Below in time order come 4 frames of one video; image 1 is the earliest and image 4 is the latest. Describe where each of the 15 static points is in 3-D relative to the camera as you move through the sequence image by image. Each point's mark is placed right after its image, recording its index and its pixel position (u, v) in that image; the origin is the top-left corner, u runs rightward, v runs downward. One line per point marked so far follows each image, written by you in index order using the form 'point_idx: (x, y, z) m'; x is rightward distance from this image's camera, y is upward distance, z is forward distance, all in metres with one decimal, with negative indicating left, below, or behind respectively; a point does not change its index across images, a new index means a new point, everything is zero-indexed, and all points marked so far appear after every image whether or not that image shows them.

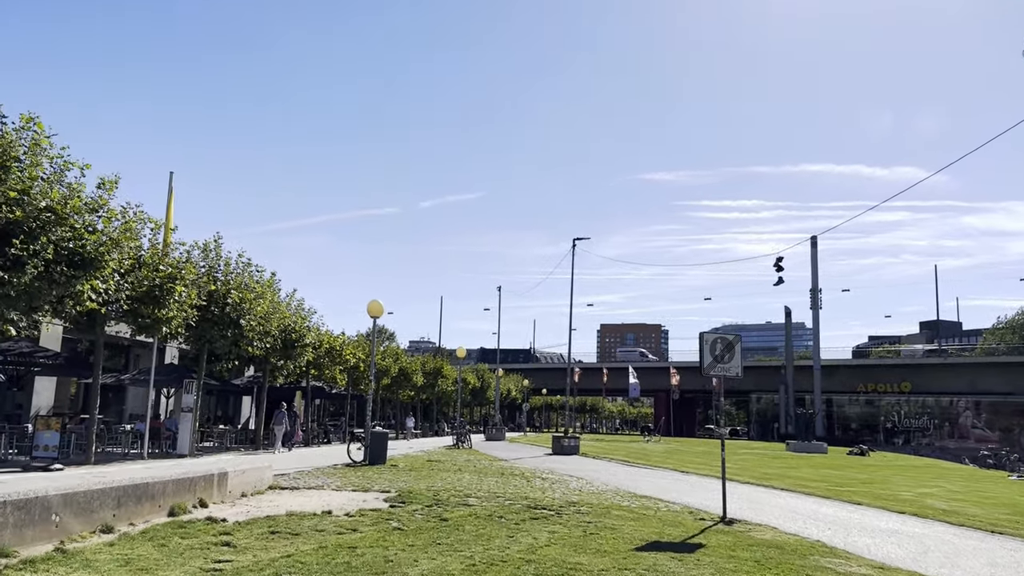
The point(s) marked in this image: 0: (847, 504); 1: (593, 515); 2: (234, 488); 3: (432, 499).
0: (+7.9, -5.1, +17.8) m
1: (+1.4, -3.8, +12.7) m
2: (-4.7, -3.4, +12.8) m
3: (-1.4, -3.7, +13.3) m
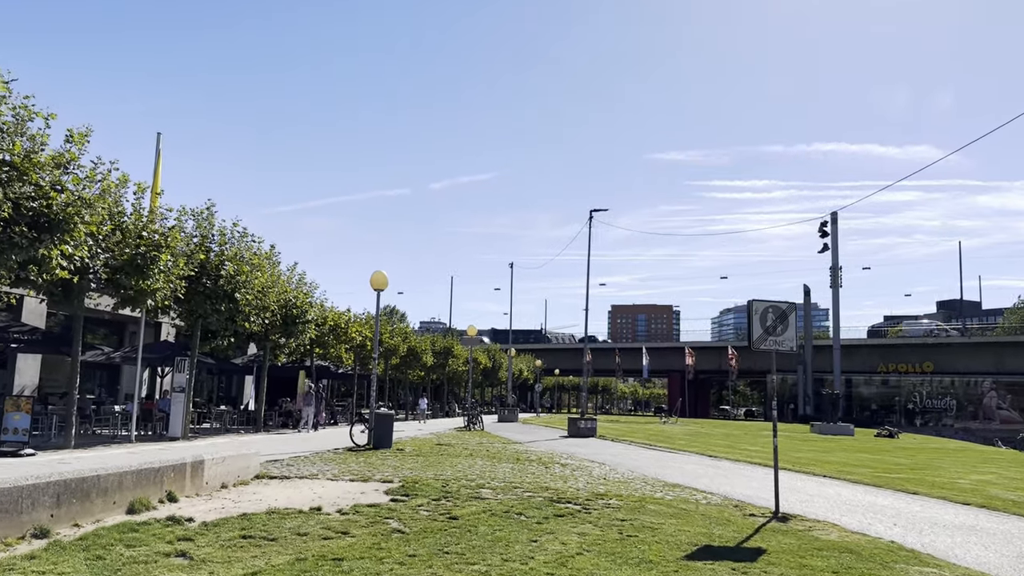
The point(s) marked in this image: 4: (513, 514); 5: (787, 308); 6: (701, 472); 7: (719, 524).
0: (+8.3, -4.4, +15.9) m
1: (+1.7, -3.2, +10.9) m
2: (-4.4, -2.8, +11.1) m
3: (-1.1, -3.1, +11.5) m
4: (0.0, -3.0, +9.9) m
5: (+4.4, -0.3, +12.1) m
6: (+4.7, -4.6, +18.8) m
7: (+2.9, -3.3, +10.7) m
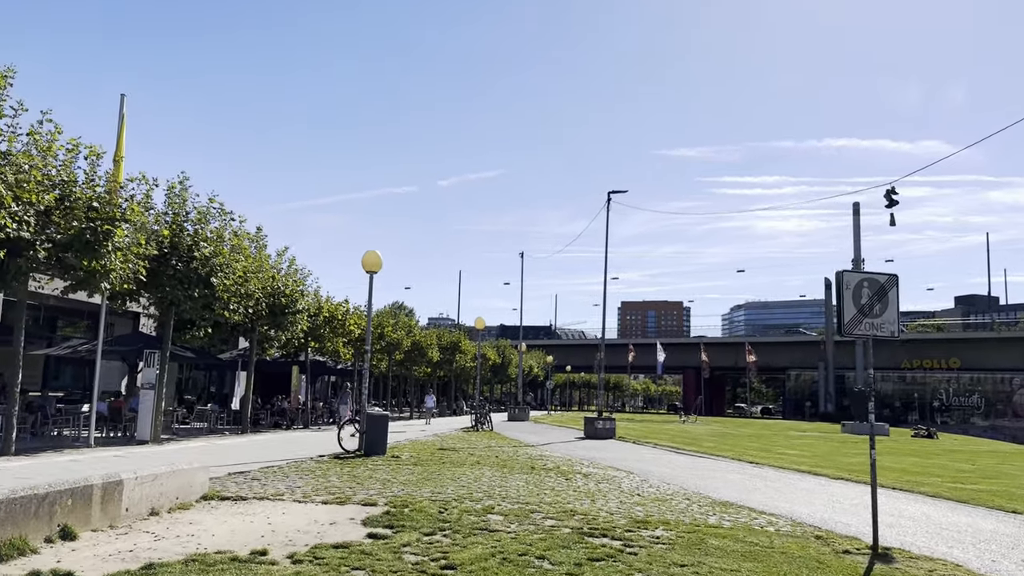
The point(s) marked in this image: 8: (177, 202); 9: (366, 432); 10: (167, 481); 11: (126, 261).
0: (+8.5, -3.9, +13.1) m
1: (+1.9, -2.8, +8.2) m
2: (-4.2, -2.4, +8.4) m
3: (-0.9, -2.7, +8.8) m
4: (+0.2, -2.6, +7.2) m
5: (+4.6, +0.1, +9.3) m
6: (+5.0, -4.2, +16.0) m
7: (+3.1, -2.9, +7.9) m
8: (-8.9, +2.3, +20.0) m
9: (-3.4, -3.3, +17.4) m
10: (-4.2, -2.3, +9.1) m
11: (-8.6, +0.6, +16.9) m
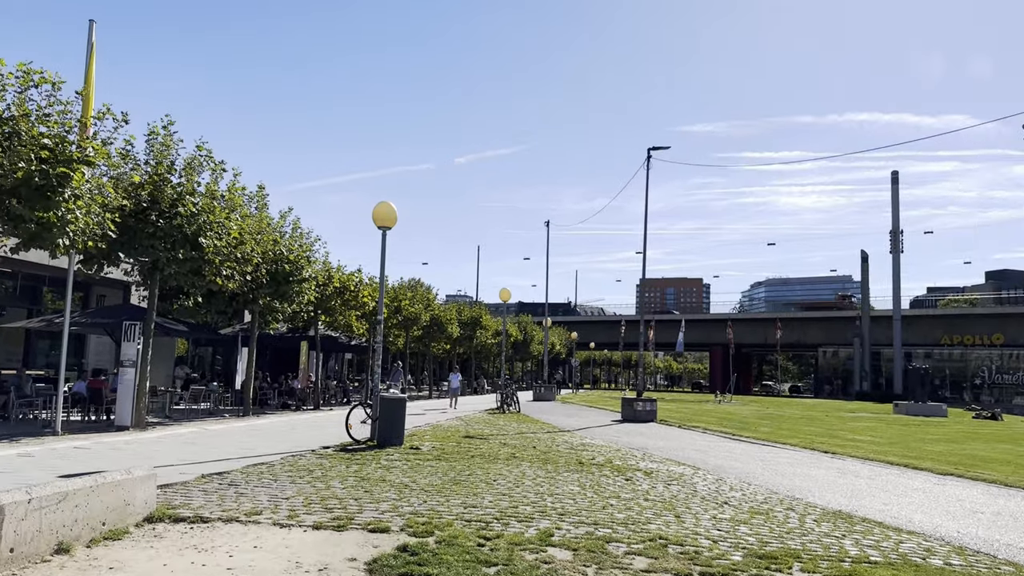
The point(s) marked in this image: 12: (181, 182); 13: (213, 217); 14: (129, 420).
0: (+9.2, -3.2, +10.0) m
1: (+2.5, -2.3, +5.2) m
2: (-3.6, -1.9, +5.6) m
3: (-0.3, -2.2, +5.9) m
4: (+0.8, -2.1, +4.3) m
5: (+5.2, +0.7, +6.3) m
6: (+5.8, -3.4, +13.0) m
7: (+3.7, -2.4, +4.9) m
8: (-8.0, +3.1, +17.1) m
9: (-2.6, -2.5, +14.6) m
10: (-3.6, -1.8, +6.3) m
11: (-7.9, +1.4, +14.1) m
12: (-7.6, +2.5, +17.3) m
13: (-7.0, +1.7, +17.5) m
14: (-9.0, -3.1, +17.8) m
